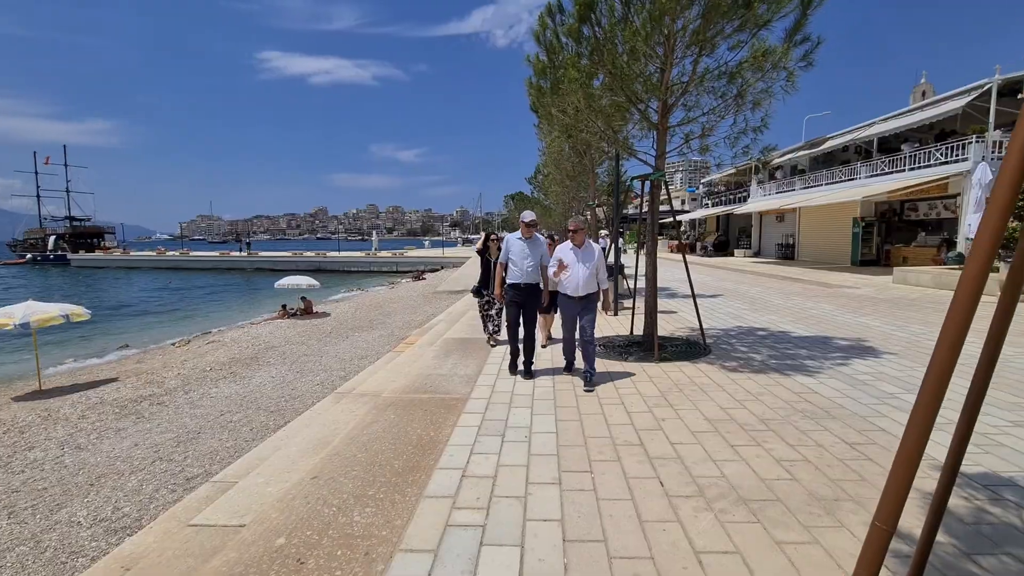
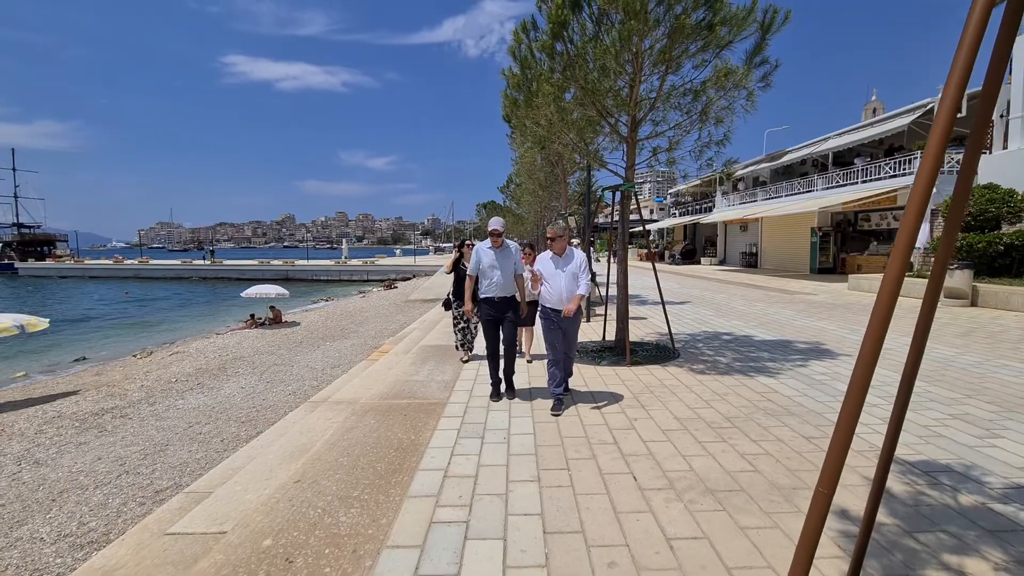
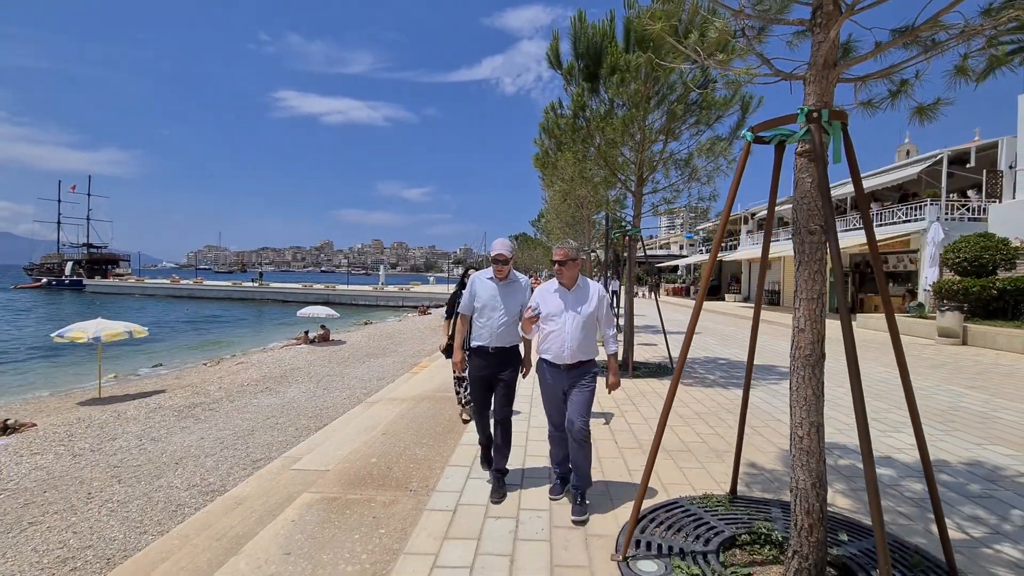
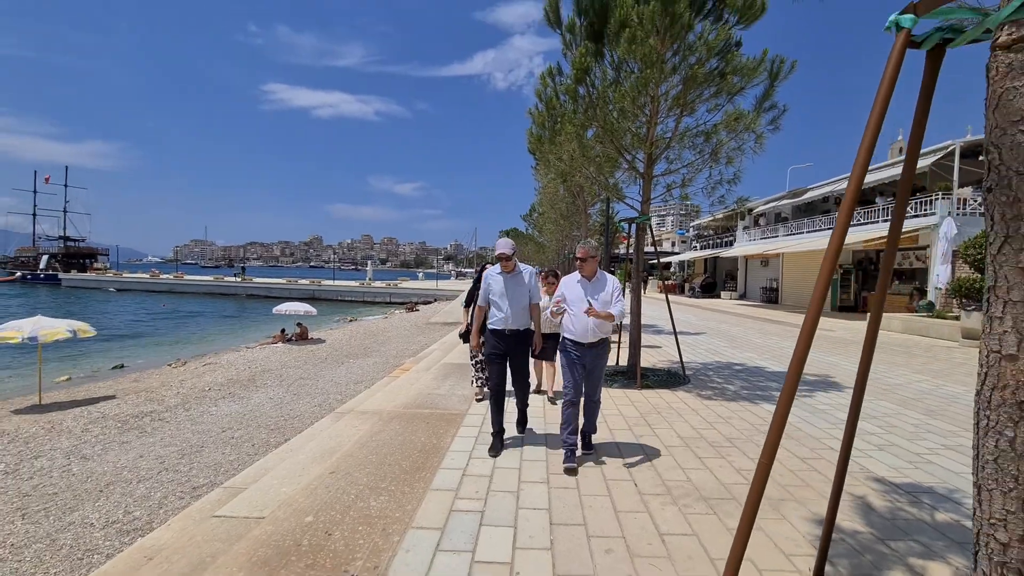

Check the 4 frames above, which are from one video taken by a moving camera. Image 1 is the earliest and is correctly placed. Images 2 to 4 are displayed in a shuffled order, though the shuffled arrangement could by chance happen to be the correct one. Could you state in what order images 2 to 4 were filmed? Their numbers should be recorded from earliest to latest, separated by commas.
2, 4, 3
